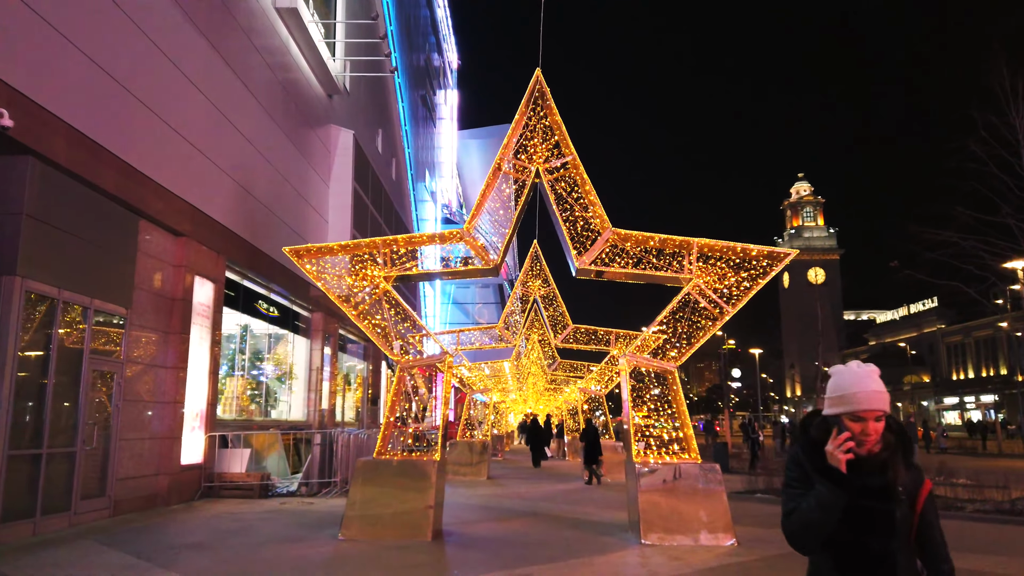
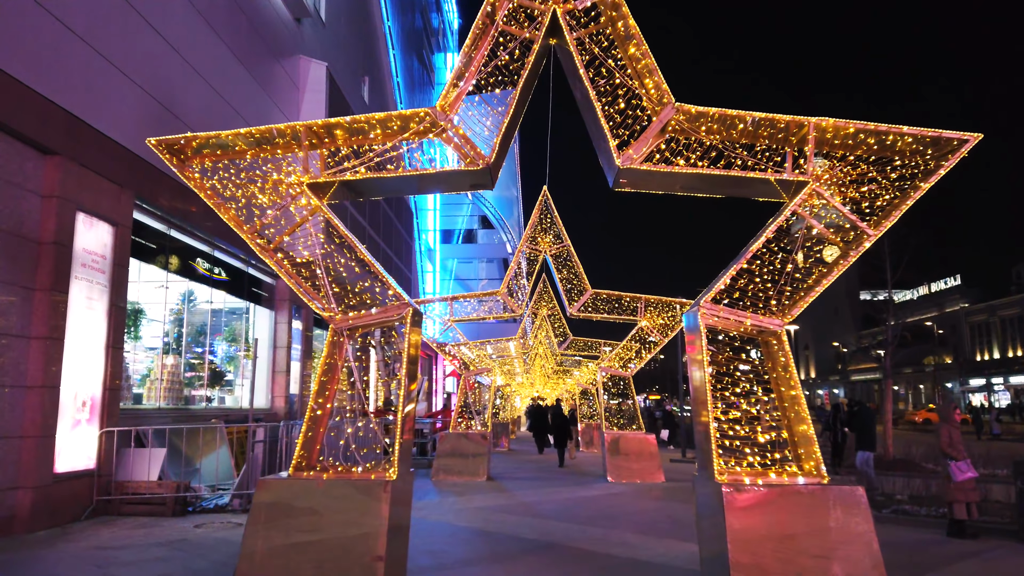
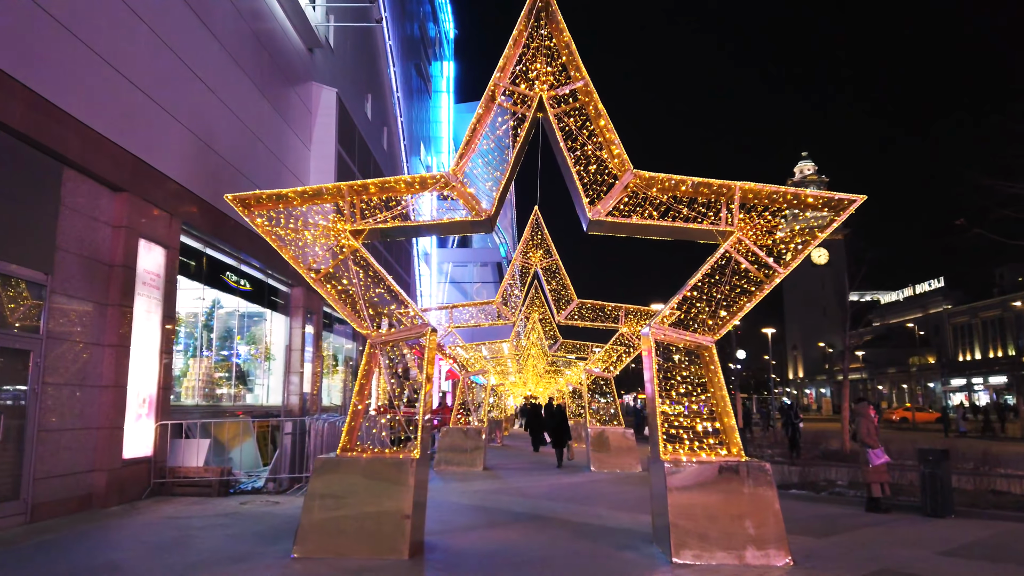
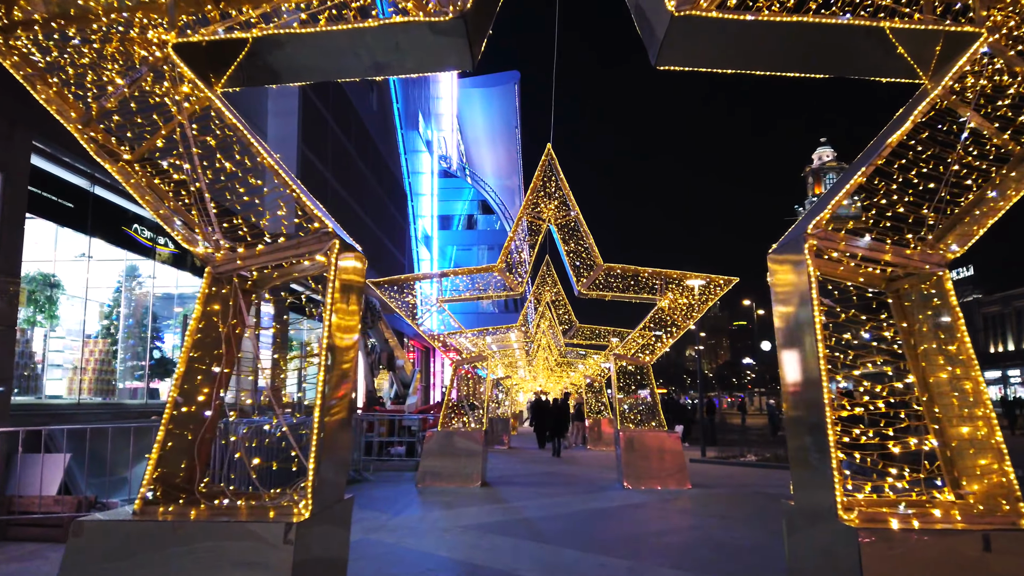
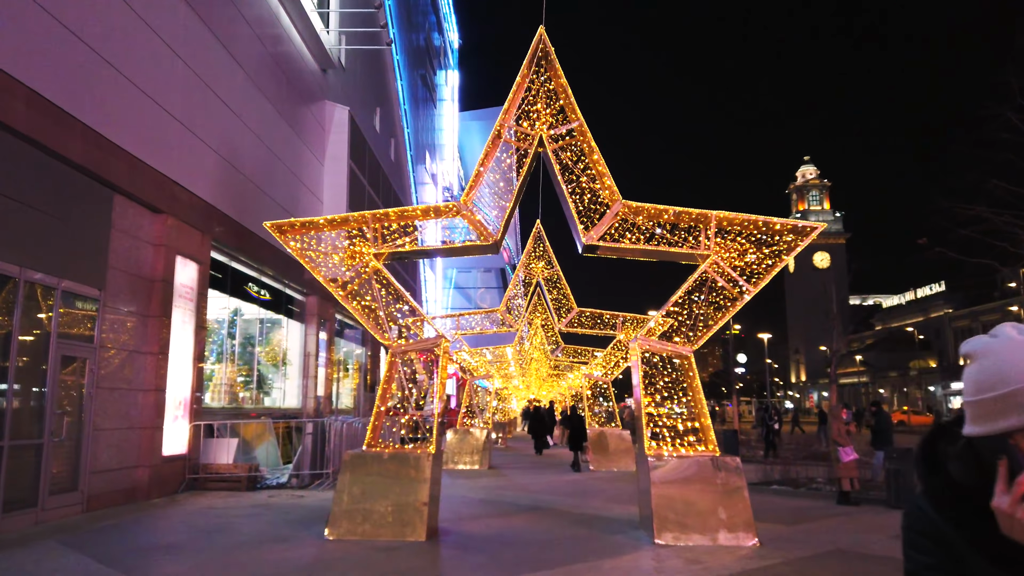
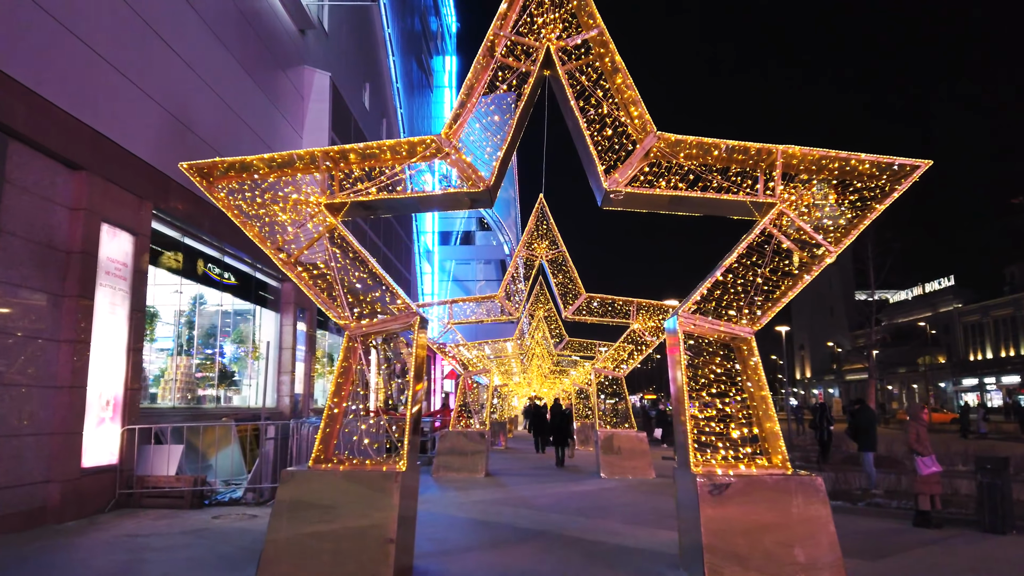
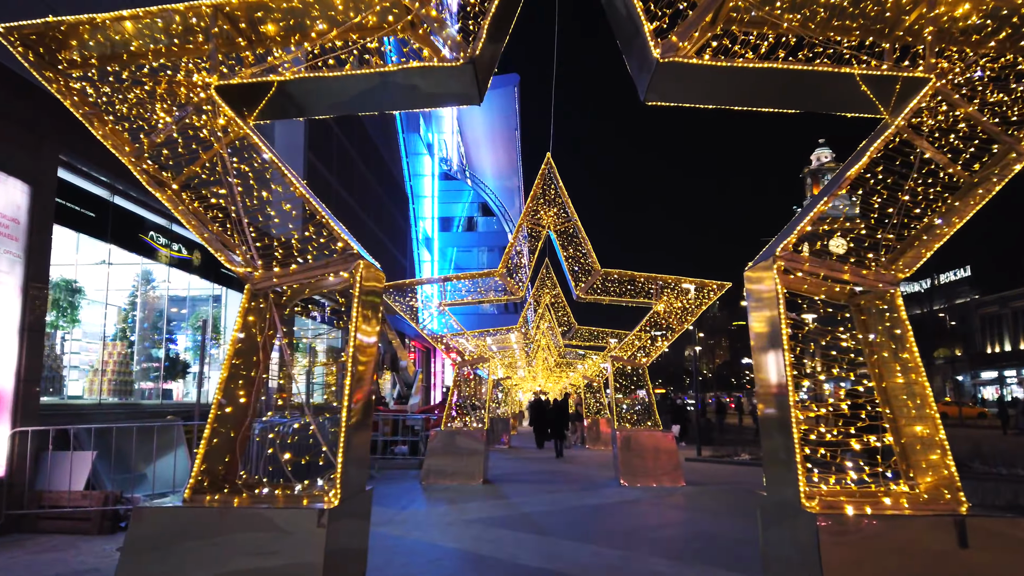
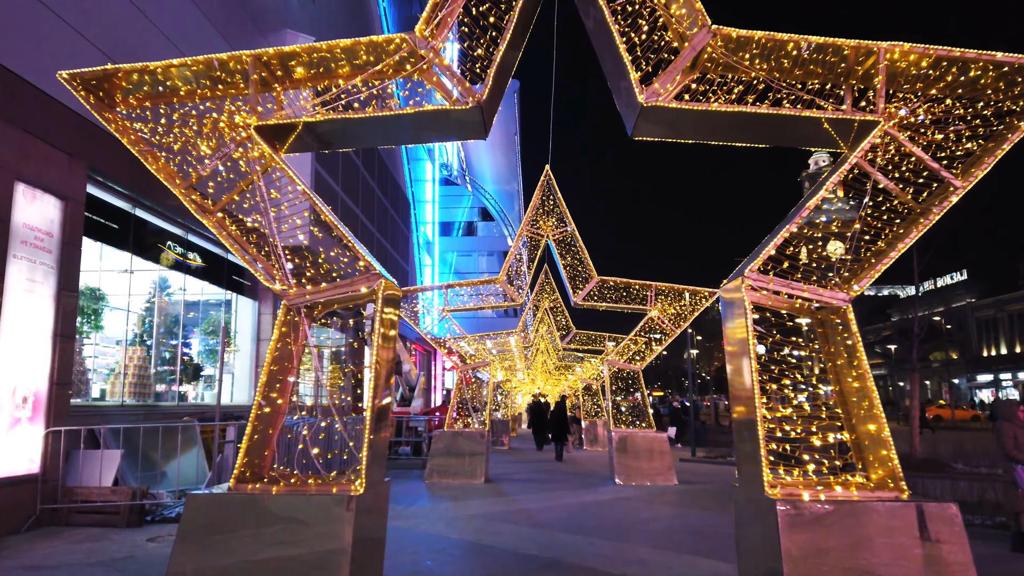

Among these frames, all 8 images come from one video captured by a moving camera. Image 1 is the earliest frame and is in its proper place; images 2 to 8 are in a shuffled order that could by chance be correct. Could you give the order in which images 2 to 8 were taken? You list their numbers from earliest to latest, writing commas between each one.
5, 3, 6, 2, 8, 7, 4
